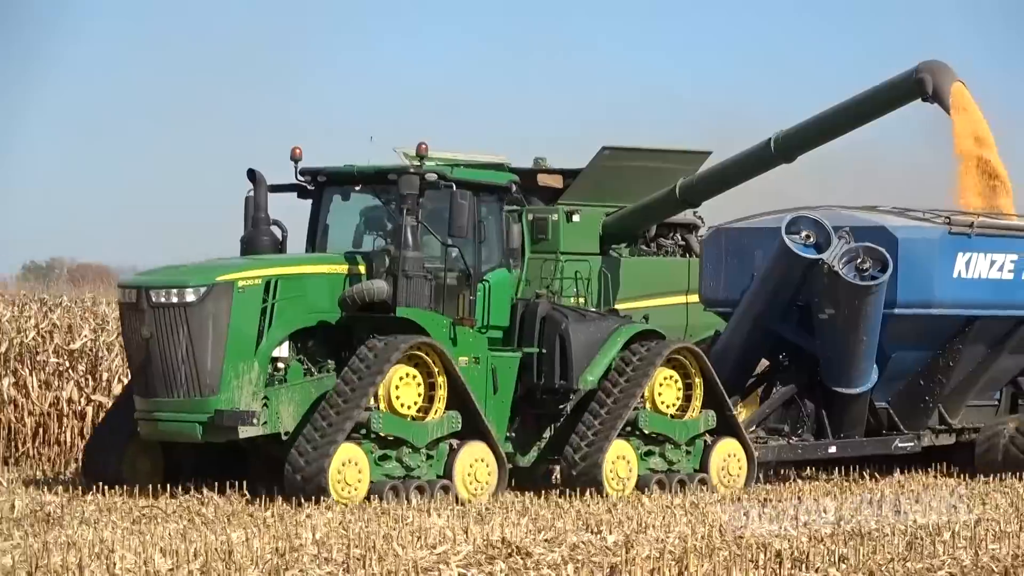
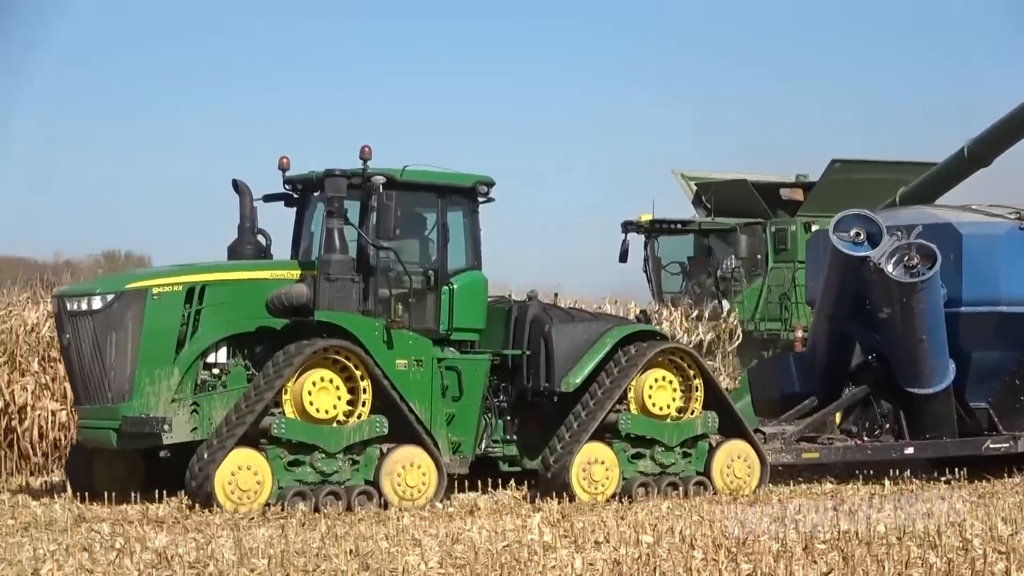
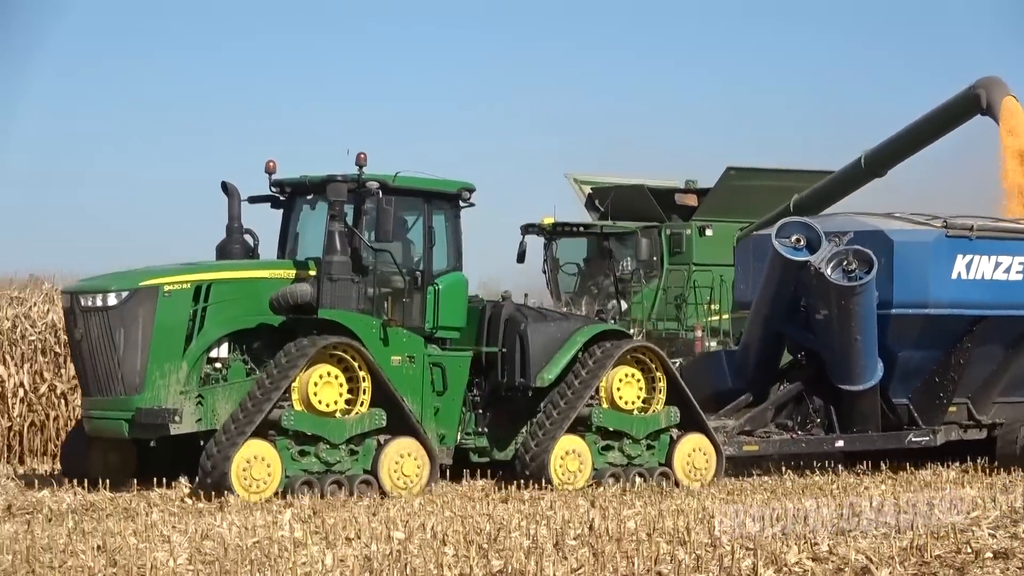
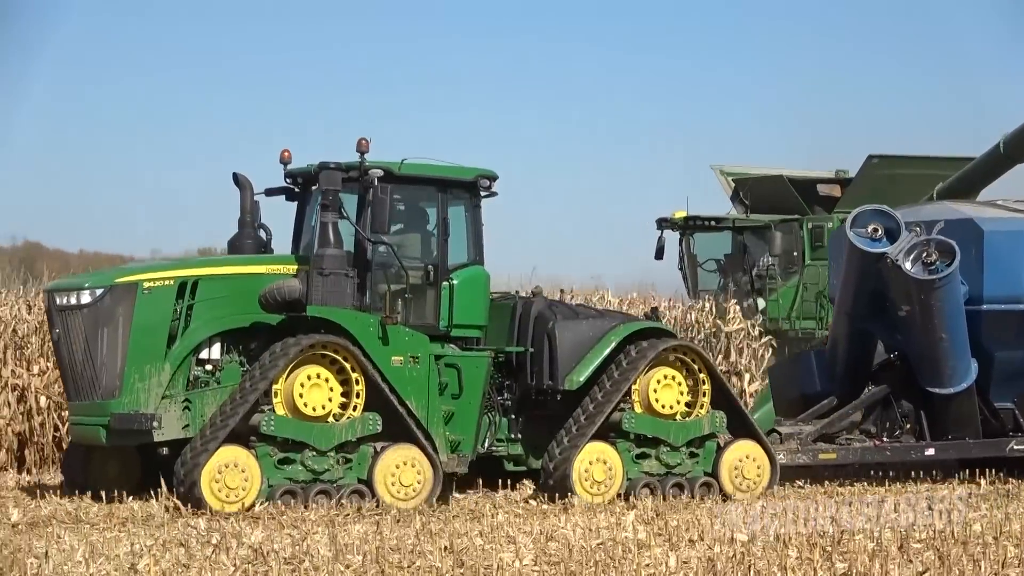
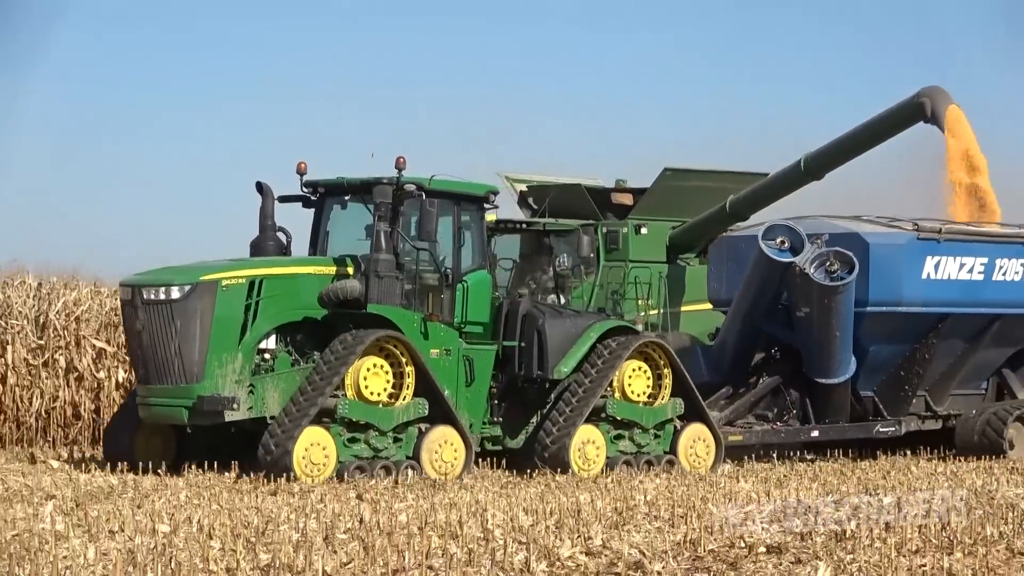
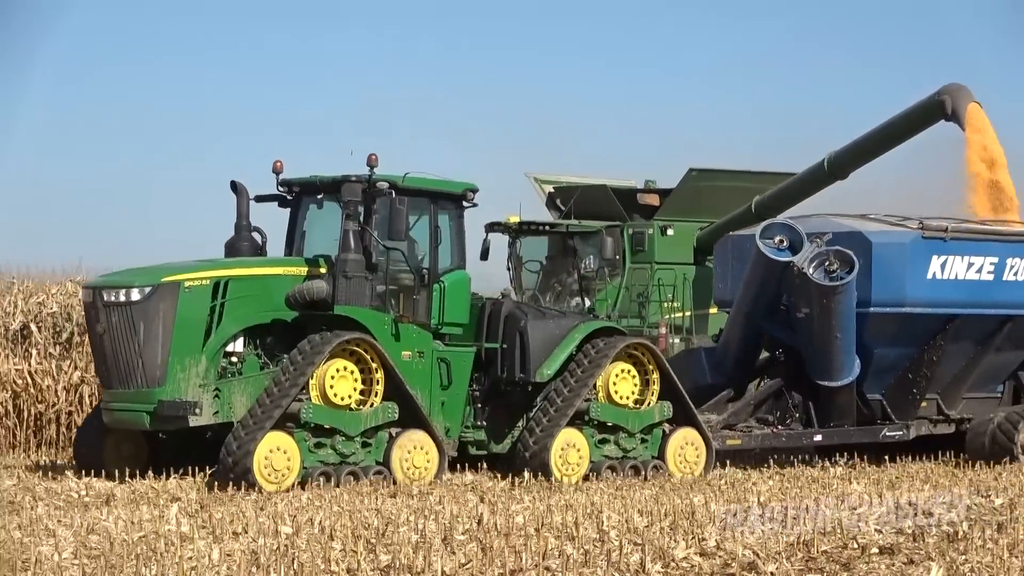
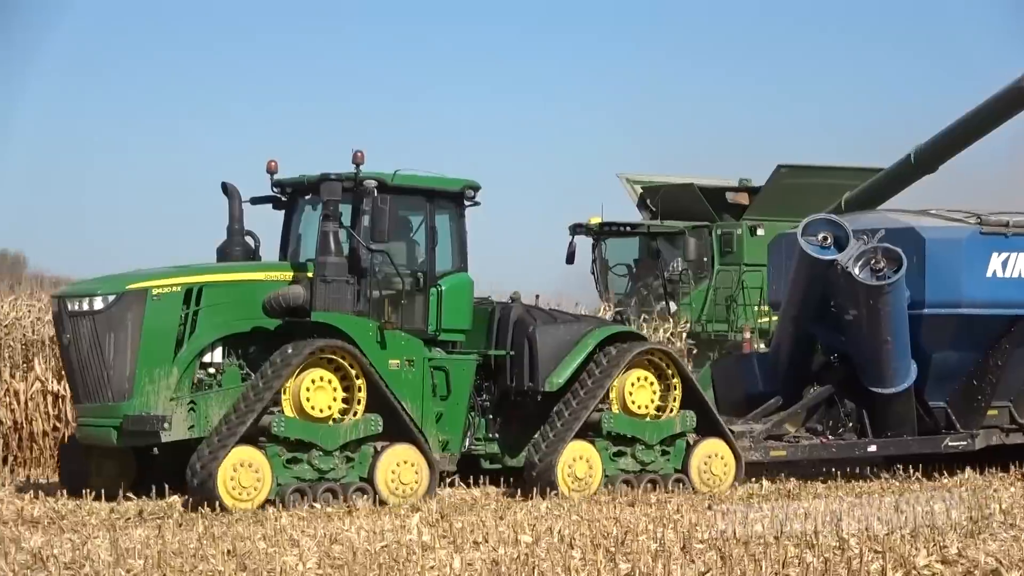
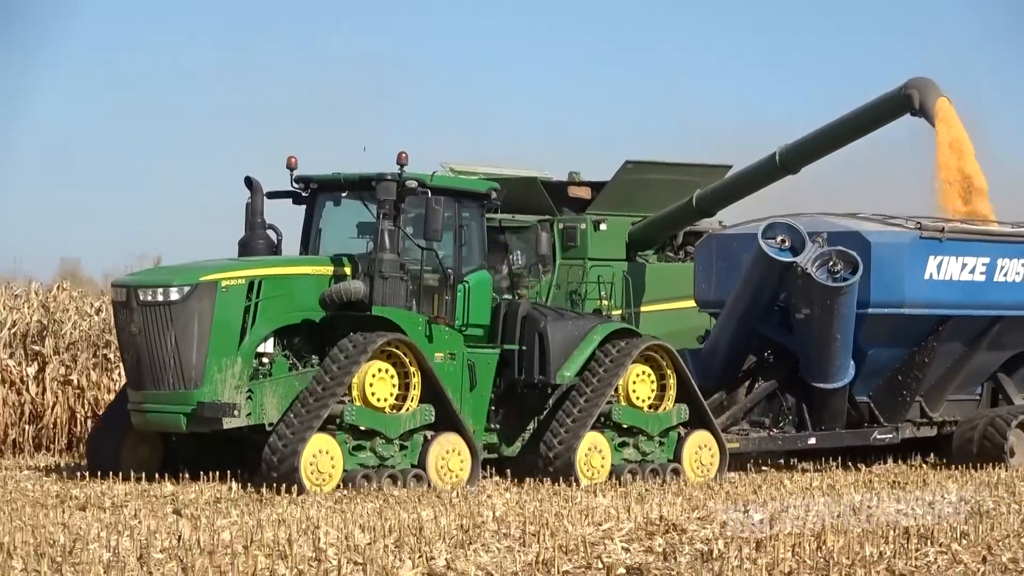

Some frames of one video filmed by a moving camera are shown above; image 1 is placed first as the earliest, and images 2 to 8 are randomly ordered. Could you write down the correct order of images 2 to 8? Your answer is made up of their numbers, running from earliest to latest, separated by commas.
8, 5, 6, 3, 7, 2, 4
